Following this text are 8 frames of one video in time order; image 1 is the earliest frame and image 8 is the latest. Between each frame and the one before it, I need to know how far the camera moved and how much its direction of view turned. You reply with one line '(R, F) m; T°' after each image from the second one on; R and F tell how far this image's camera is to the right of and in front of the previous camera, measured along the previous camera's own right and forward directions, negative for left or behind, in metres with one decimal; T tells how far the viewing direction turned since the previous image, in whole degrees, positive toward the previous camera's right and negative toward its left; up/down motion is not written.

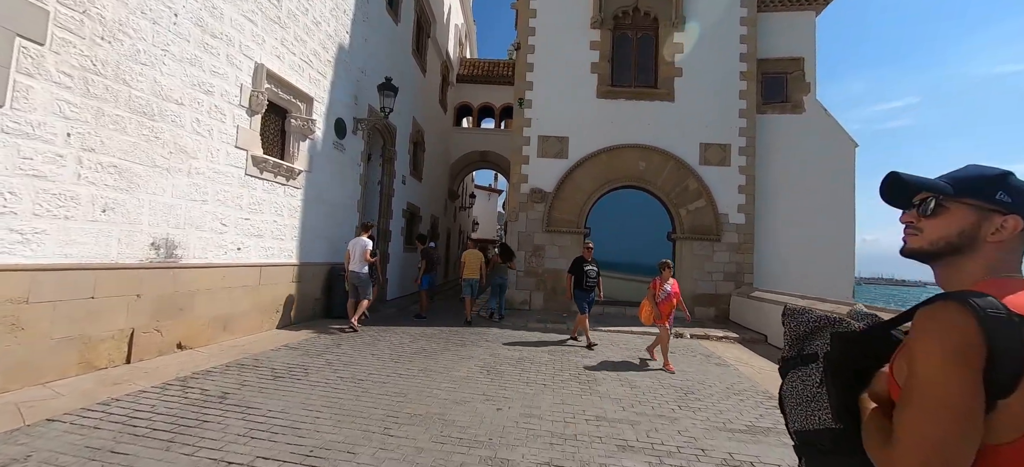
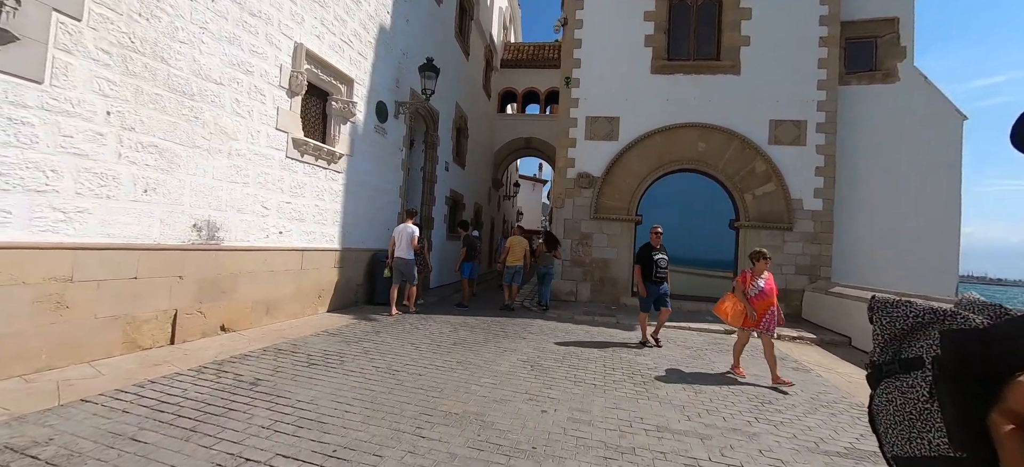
(0.0, +0.4) m; -6°
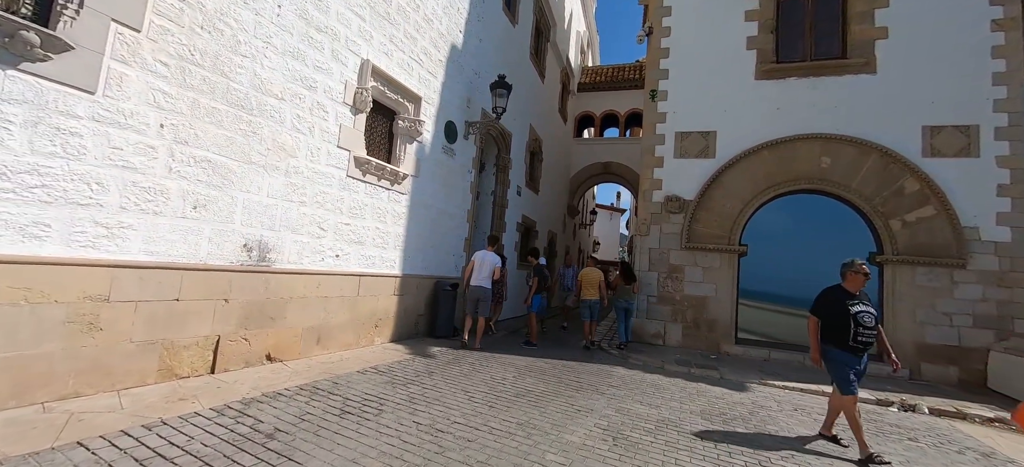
(0.0, +0.8) m; -11°
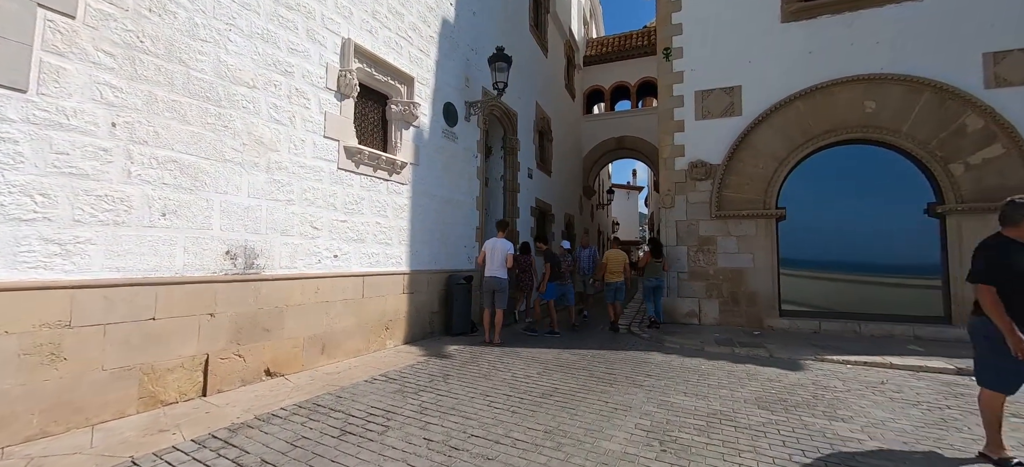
(+0.1, +0.5) m; -3°
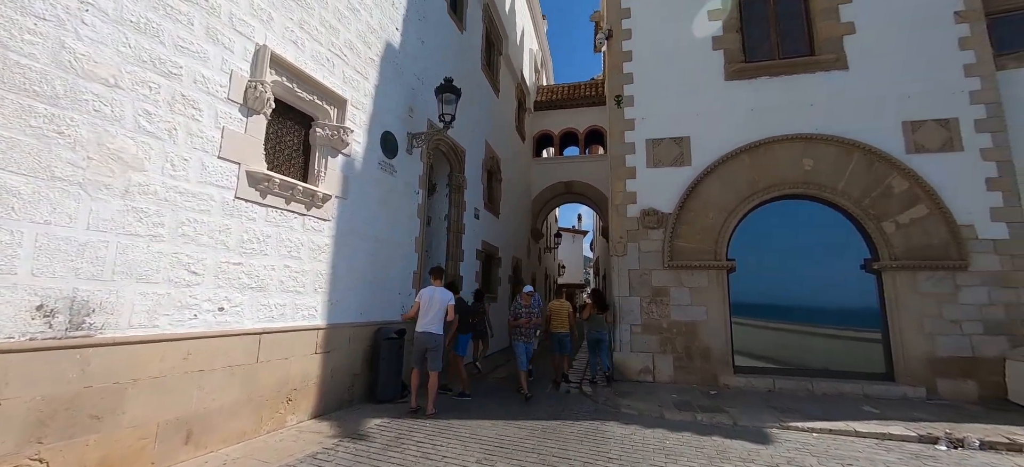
(0.0, +0.6) m; +7°
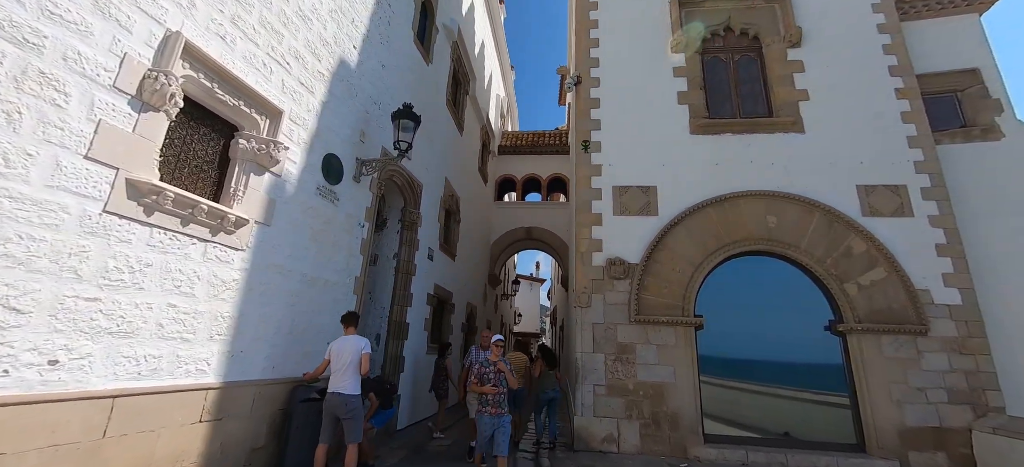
(0.0, +0.6) m; +6°
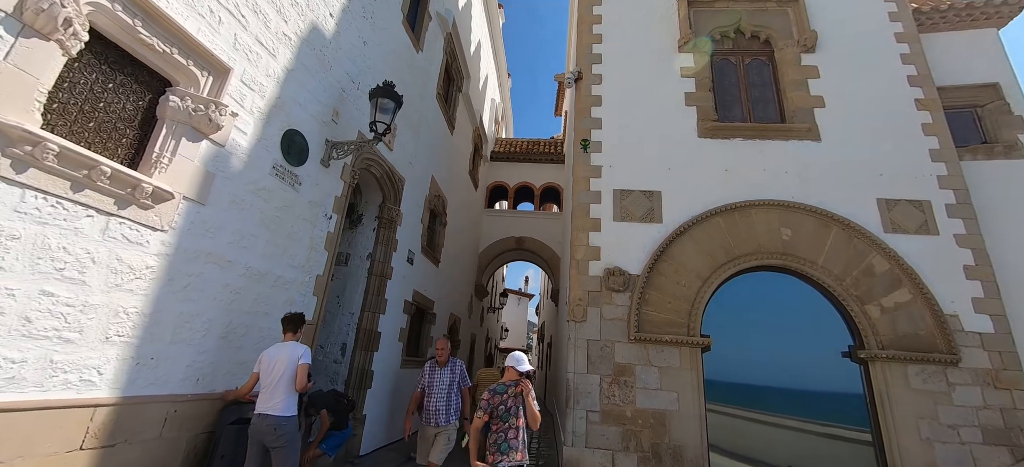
(0.0, +0.7) m; +1°
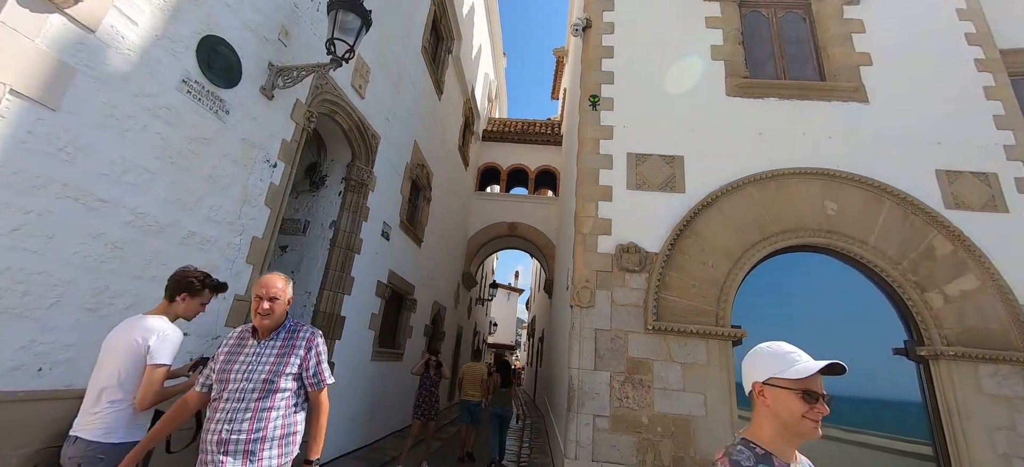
(0.0, +1.0) m; +1°
